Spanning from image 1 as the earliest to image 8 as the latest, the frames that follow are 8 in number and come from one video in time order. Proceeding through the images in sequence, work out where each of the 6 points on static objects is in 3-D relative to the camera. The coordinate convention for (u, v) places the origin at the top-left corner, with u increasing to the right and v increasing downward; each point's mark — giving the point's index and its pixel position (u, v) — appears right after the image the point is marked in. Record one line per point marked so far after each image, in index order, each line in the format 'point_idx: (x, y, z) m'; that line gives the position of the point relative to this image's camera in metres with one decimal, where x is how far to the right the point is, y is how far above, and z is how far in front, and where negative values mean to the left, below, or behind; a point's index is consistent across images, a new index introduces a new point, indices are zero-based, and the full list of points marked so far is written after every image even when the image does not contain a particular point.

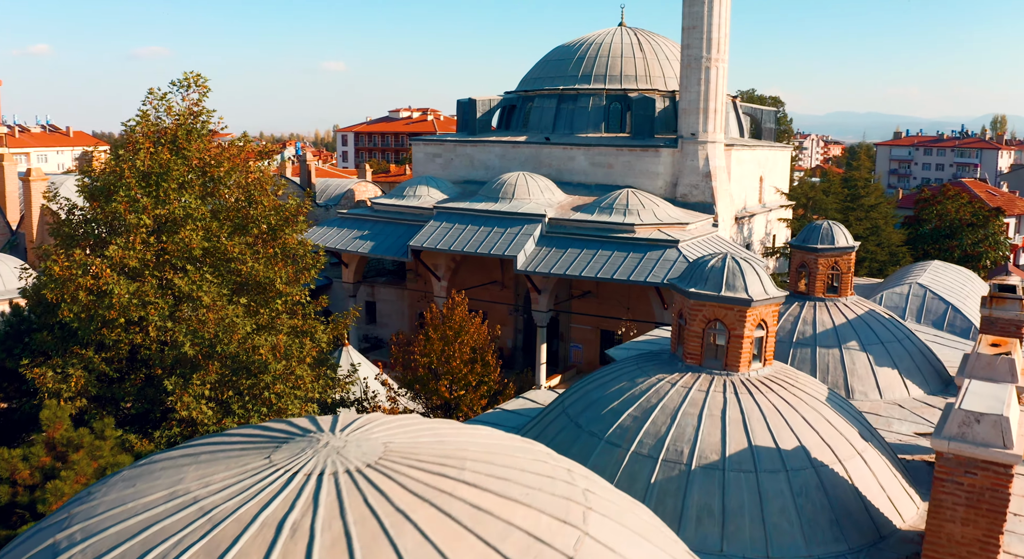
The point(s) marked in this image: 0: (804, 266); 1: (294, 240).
0: (+4.1, +0.2, +11.5) m
1: (-3.2, +0.6, +12.1) m
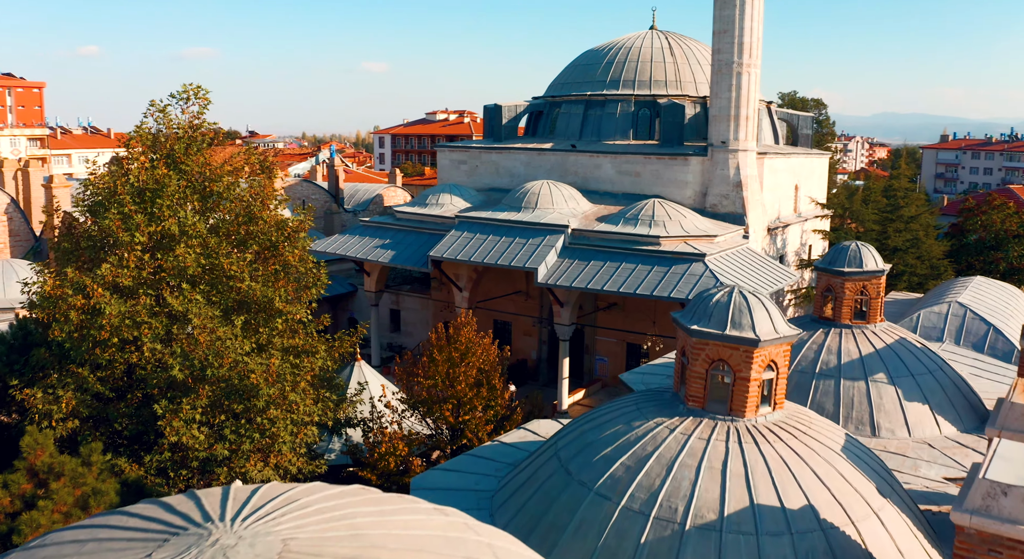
0: (+4.2, -0.1, +10.8) m
1: (-3.1, +0.3, +11.7) m
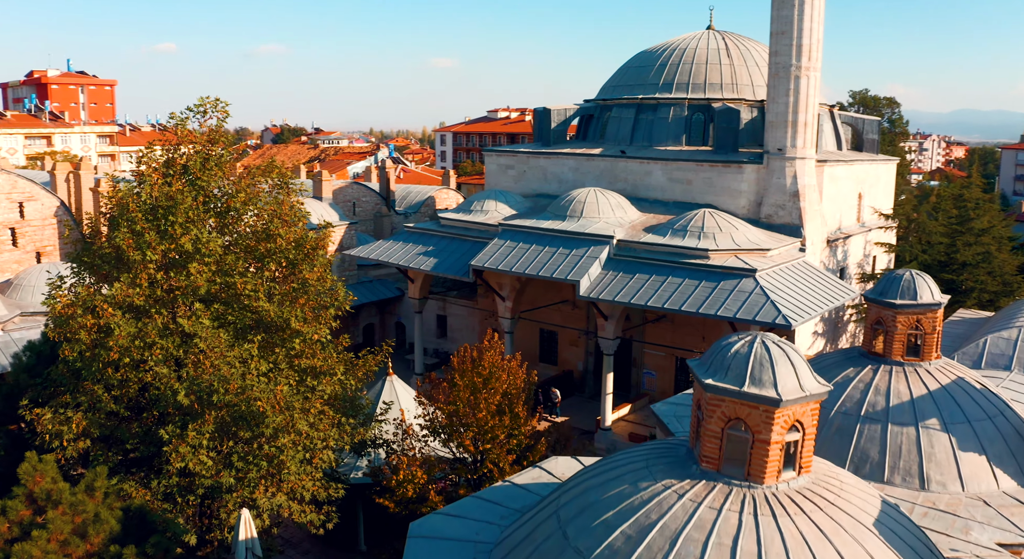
0: (+4.5, -0.5, +9.8) m
1: (-2.7, +0.1, +11.3) m
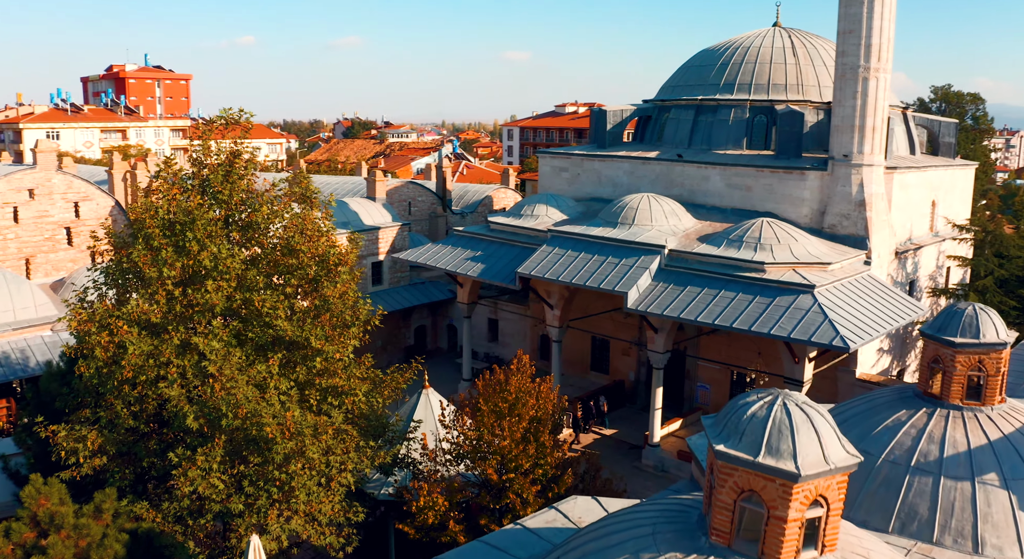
0: (+4.7, -0.9, +8.9) m
1: (-2.4, -0.2, +11.0) m
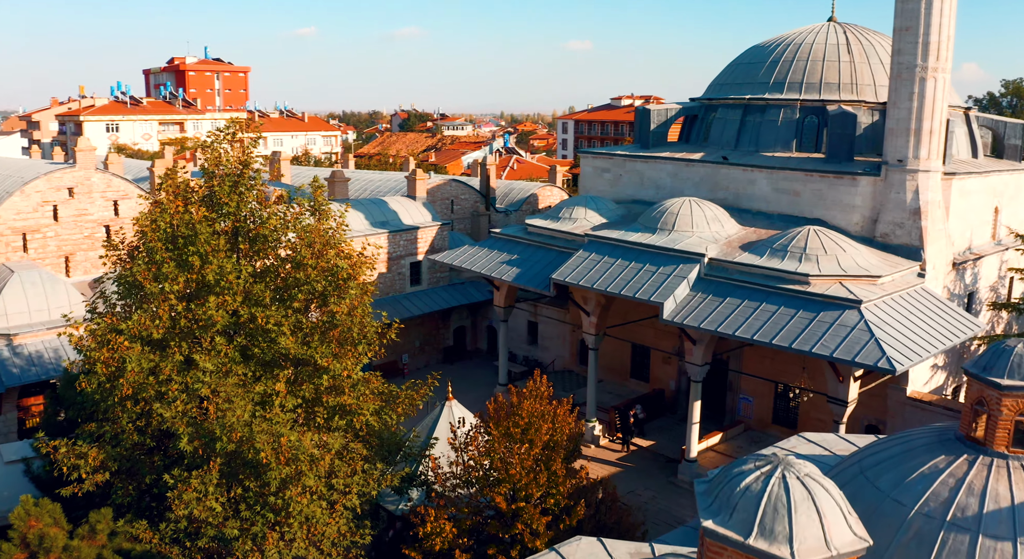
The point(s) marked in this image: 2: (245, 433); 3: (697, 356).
0: (+4.7, -1.2, +8.1) m
1: (-2.2, -0.4, +10.6) m
2: (-3.0, -1.7, +9.2) m
3: (+4.2, -1.7, +18.5) m
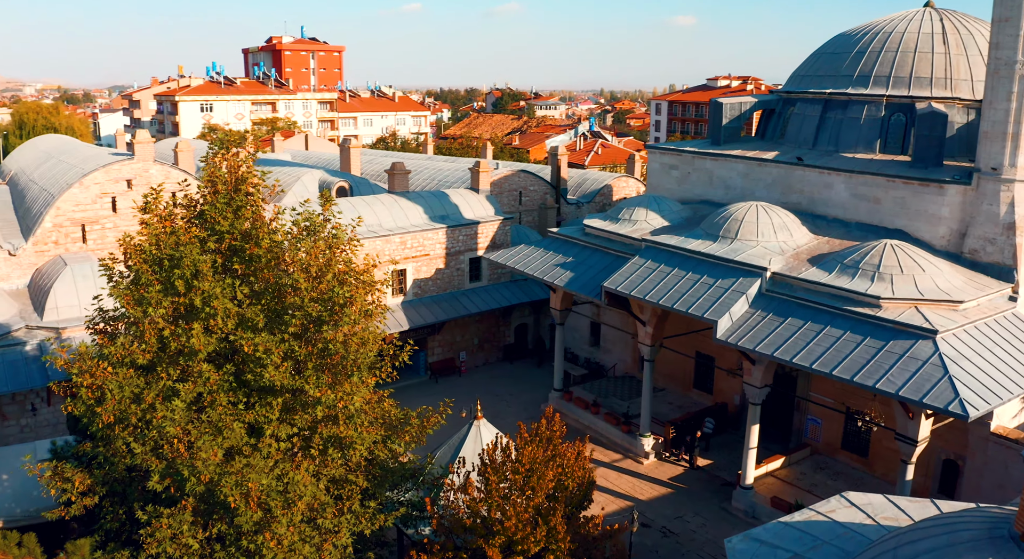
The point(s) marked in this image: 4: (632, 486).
0: (+4.4, -1.8, +6.8) m
1: (-2.1, -0.7, +10.0) m
2: (-3.1, -2.0, +8.7) m
3: (+5.1, -2.1, +17.1) m
4: (+2.9, -4.9, +19.4) m
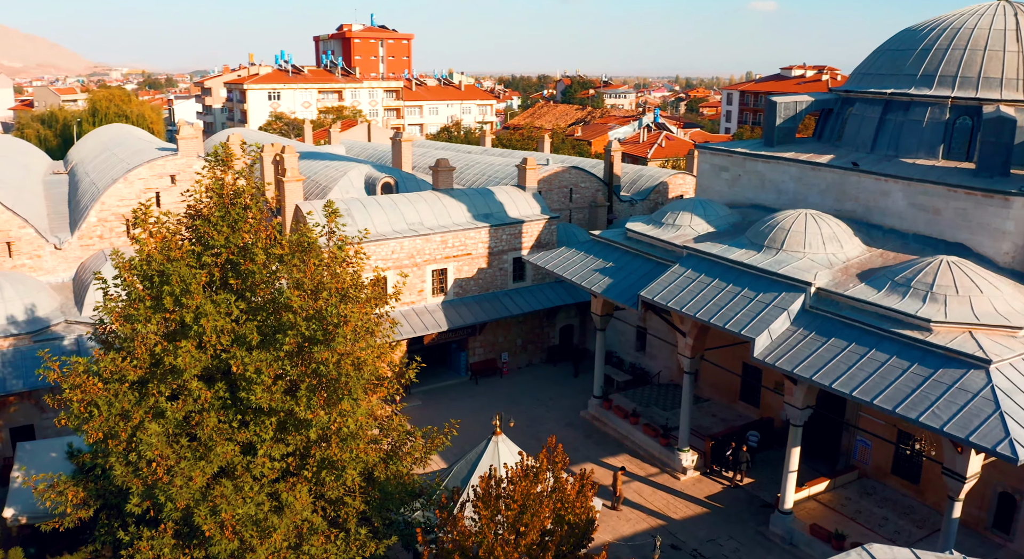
0: (+4.1, -2.3, +5.9) m
1: (-2.1, -0.9, +9.7) m
2: (-3.2, -2.2, +8.5) m
3: (+5.6, -2.4, +16.2) m
4: (+3.5, -5.1, +18.7) m
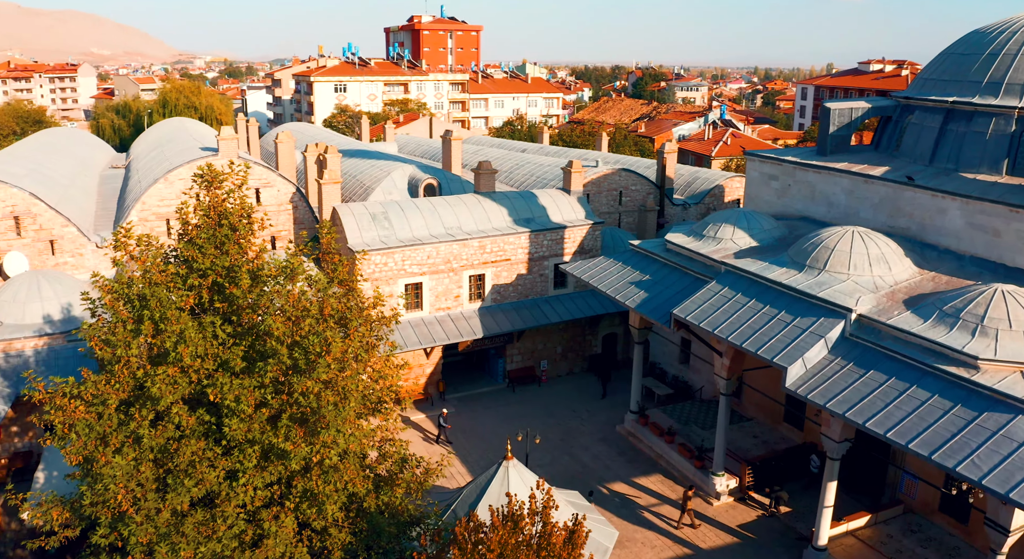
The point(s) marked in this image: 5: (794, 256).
0: (+3.6, -2.8, +5.2) m
1: (-2.2, -1.2, +9.4) m
2: (-3.5, -2.5, +8.3) m
3: (+6.0, -2.8, +15.3) m
4: (+4.0, -5.5, +18.0) m
5: (+6.1, +0.5, +17.5) m
